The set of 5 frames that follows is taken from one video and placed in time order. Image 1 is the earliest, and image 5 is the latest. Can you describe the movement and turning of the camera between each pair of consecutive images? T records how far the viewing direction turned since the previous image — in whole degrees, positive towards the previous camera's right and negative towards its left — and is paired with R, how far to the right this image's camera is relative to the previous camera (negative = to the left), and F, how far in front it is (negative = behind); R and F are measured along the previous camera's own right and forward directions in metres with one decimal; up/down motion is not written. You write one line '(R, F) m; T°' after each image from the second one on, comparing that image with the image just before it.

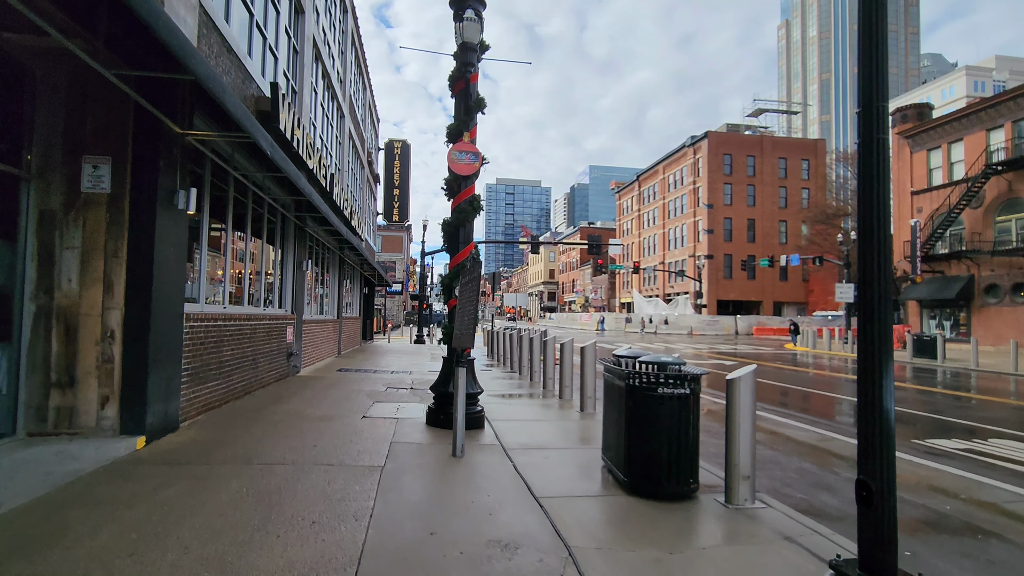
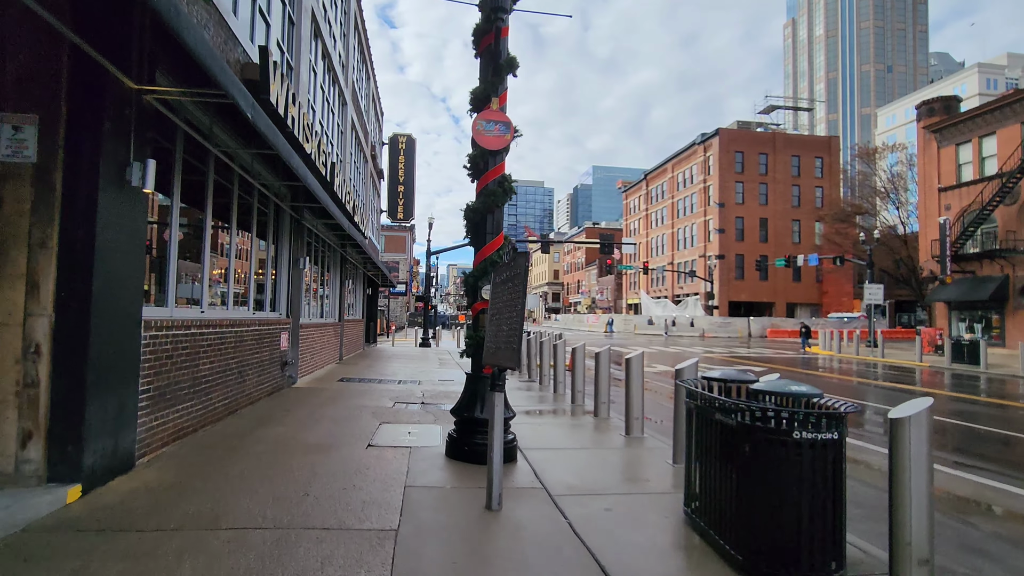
(-0.4, +1.3) m; 0°
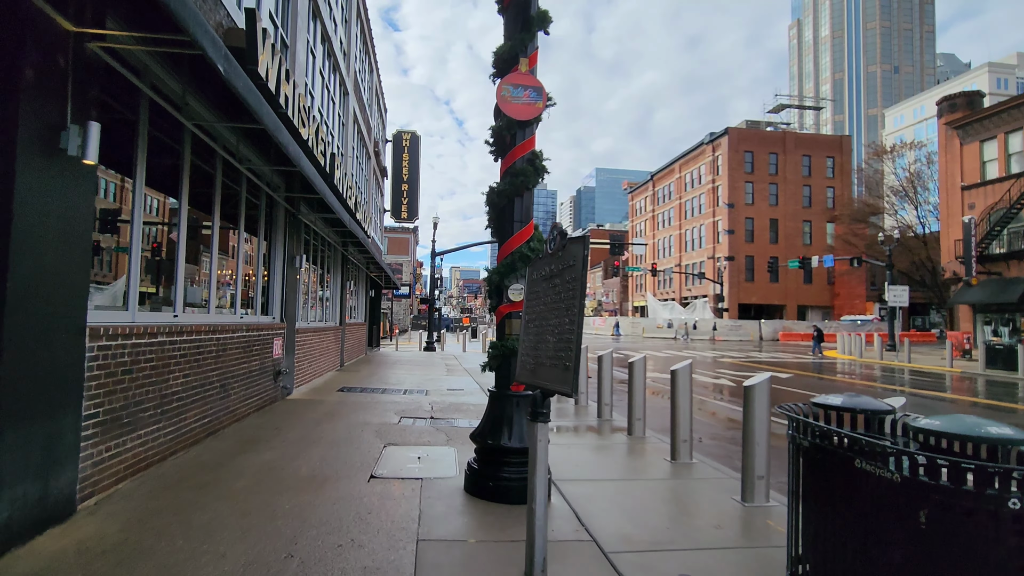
(-0.3, +1.0) m; 0°
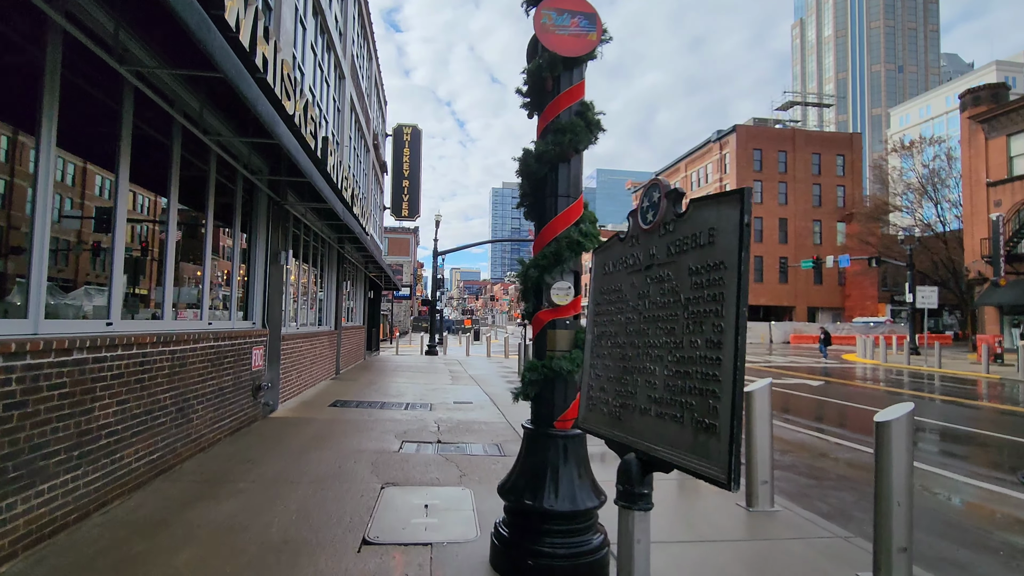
(-0.3, +1.3) m; 0°
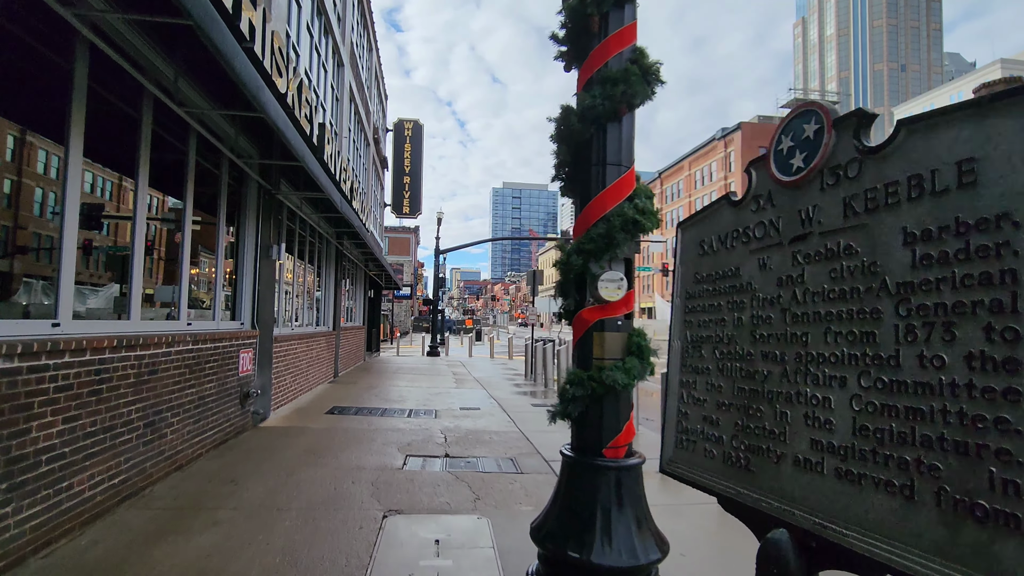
(-0.2, +0.7) m; 0°
